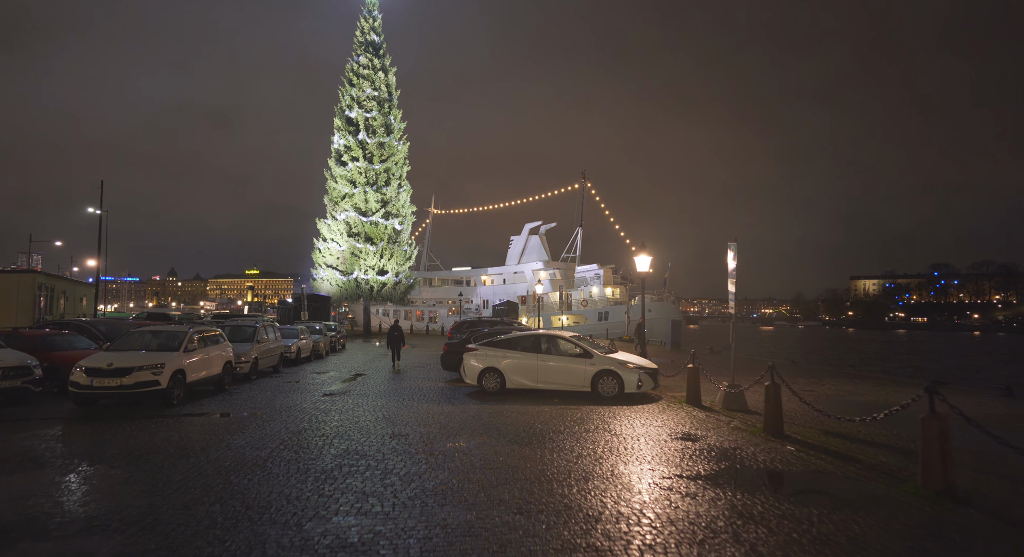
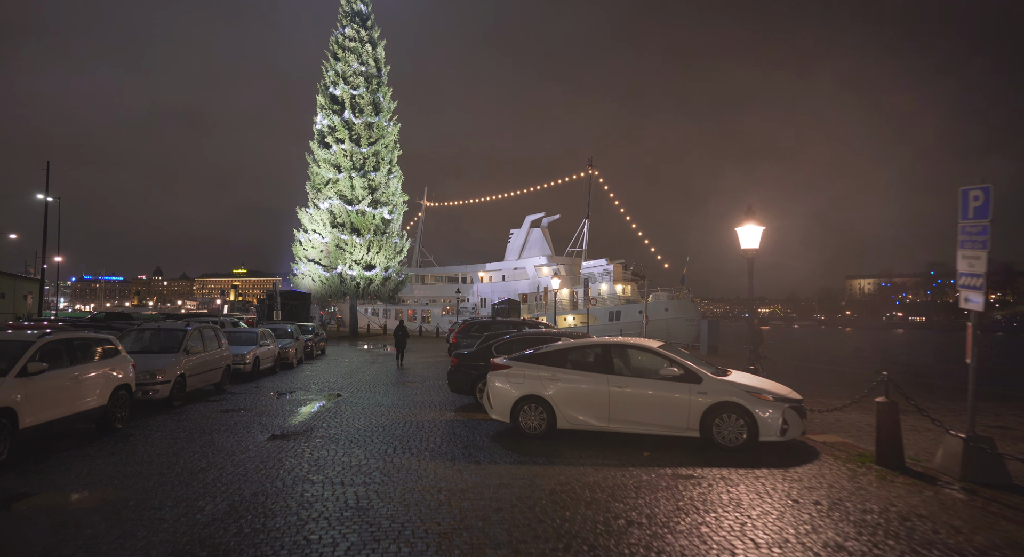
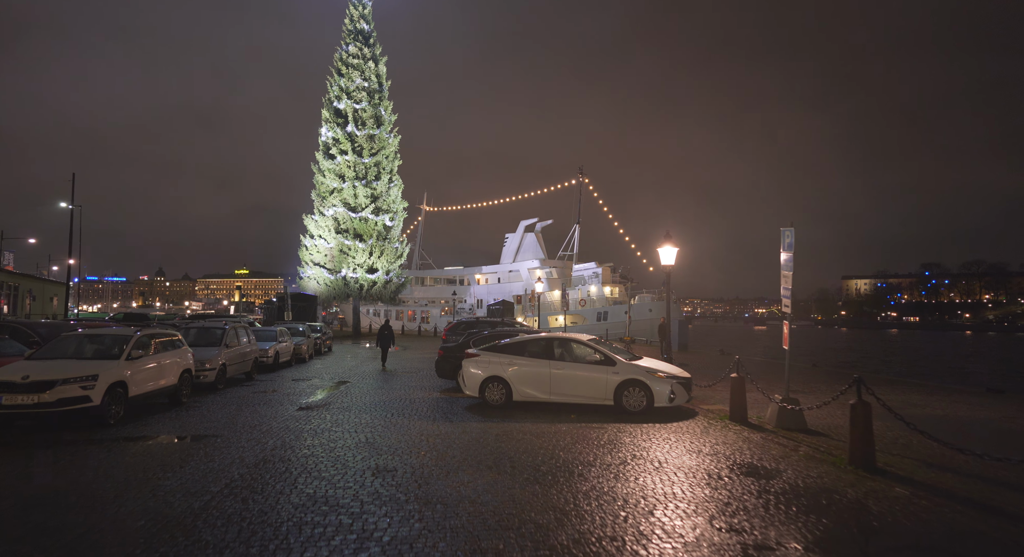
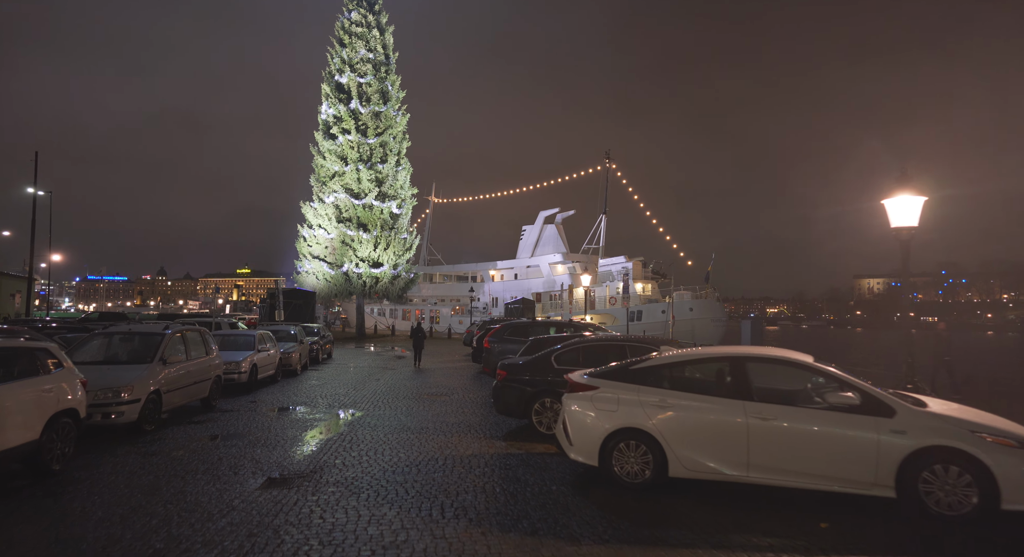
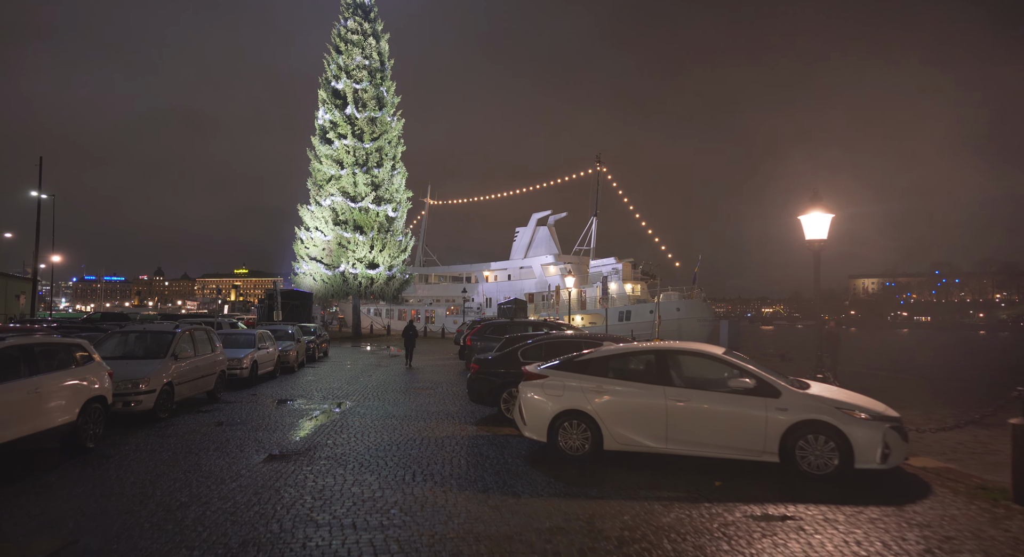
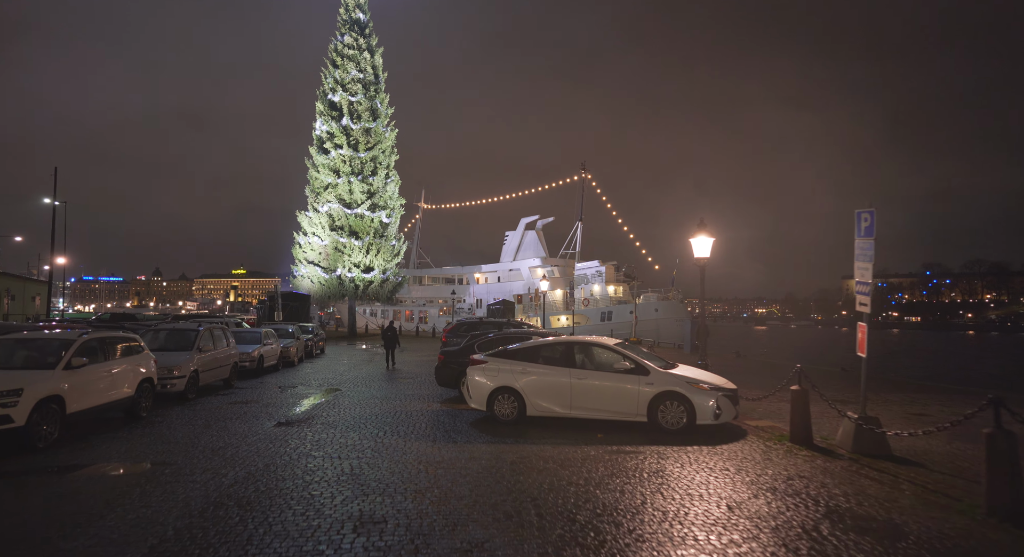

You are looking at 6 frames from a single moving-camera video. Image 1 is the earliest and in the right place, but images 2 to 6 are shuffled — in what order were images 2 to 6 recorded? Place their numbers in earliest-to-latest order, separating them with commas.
3, 6, 2, 5, 4
